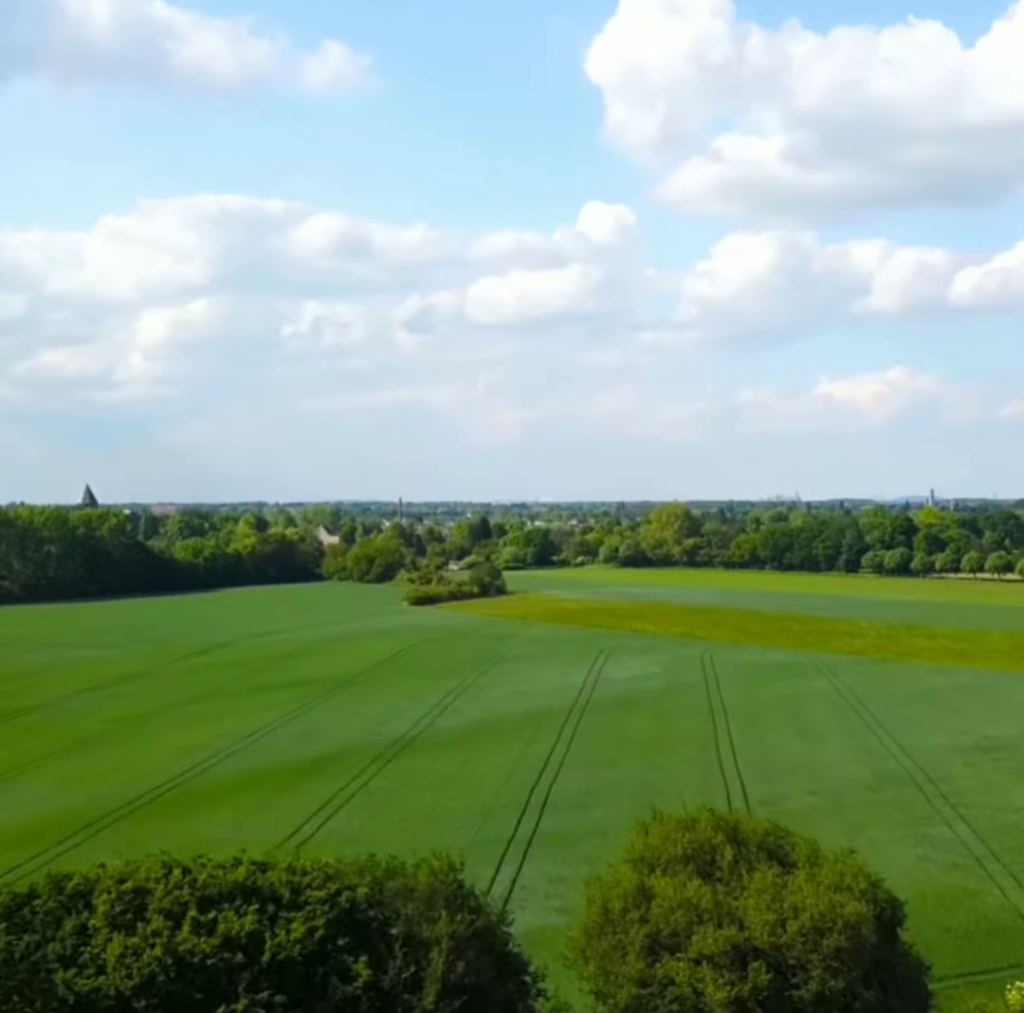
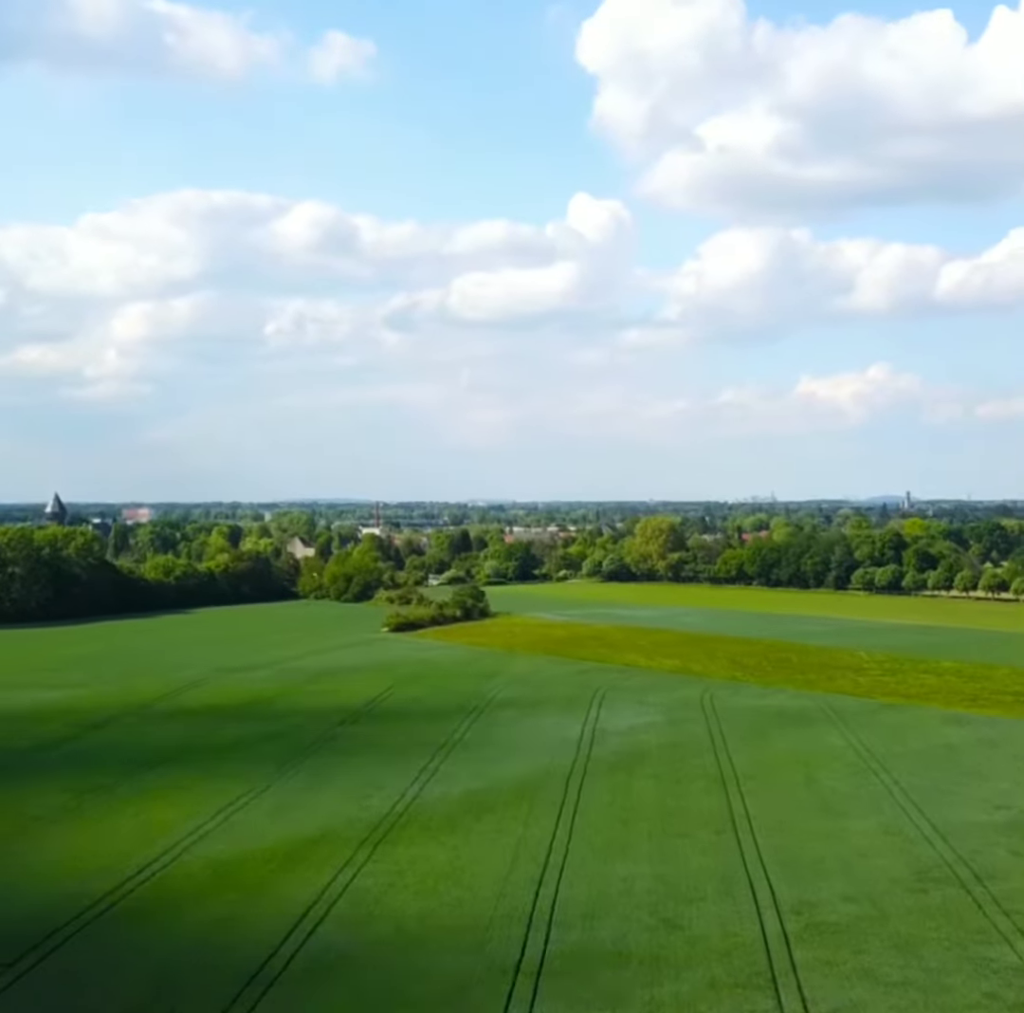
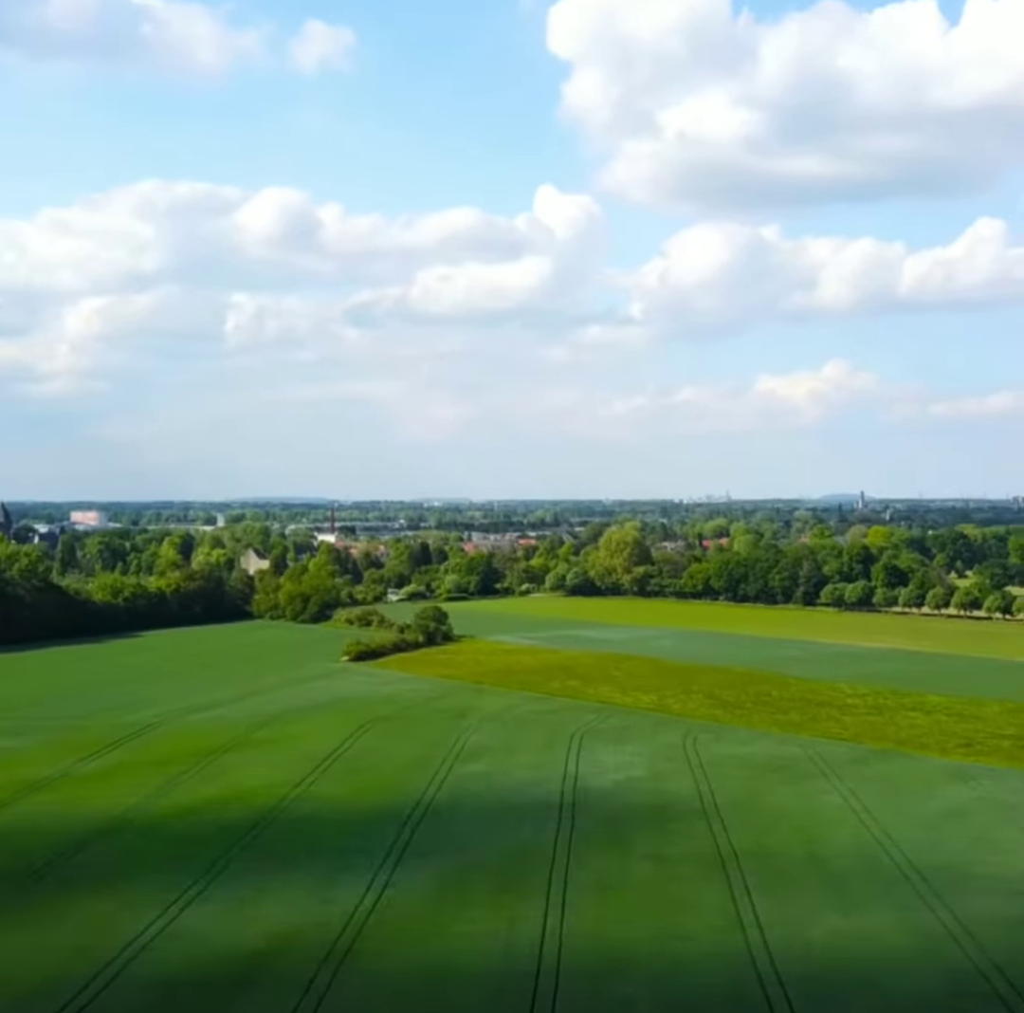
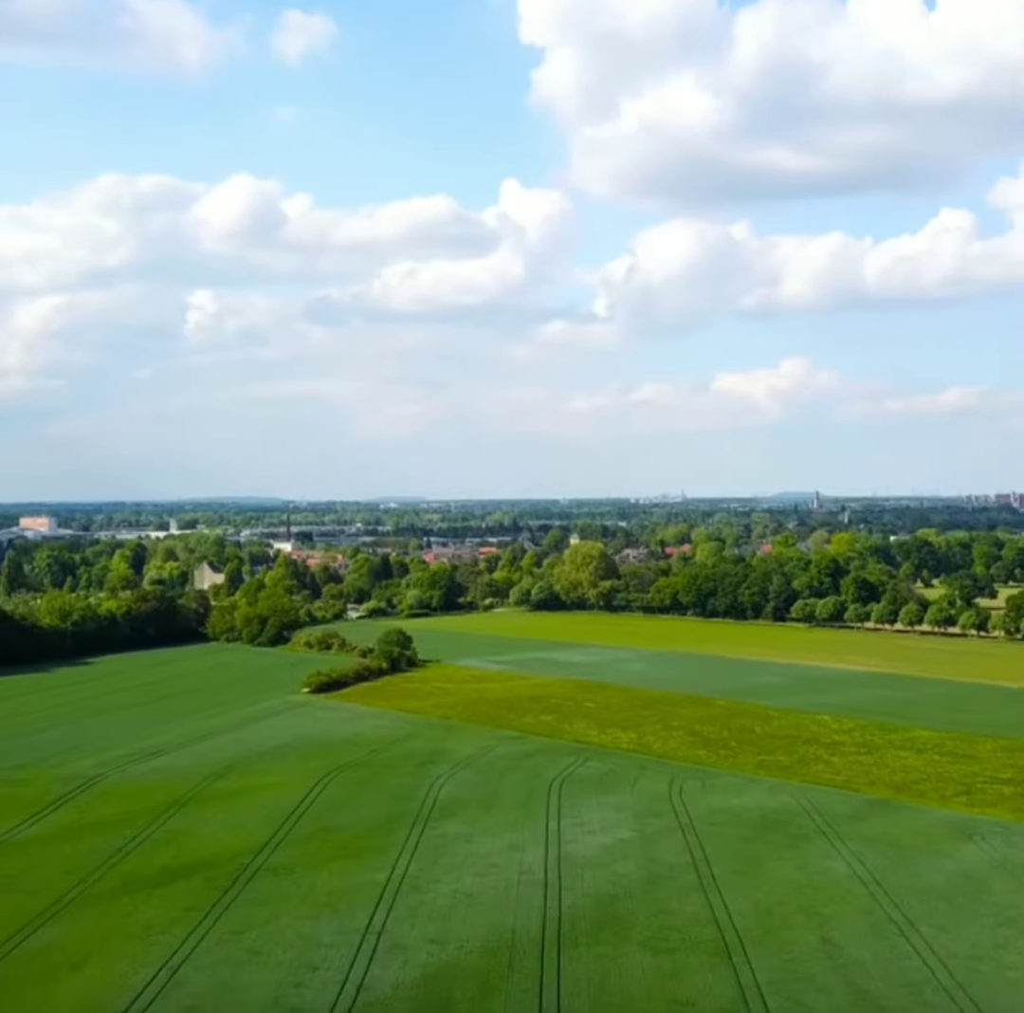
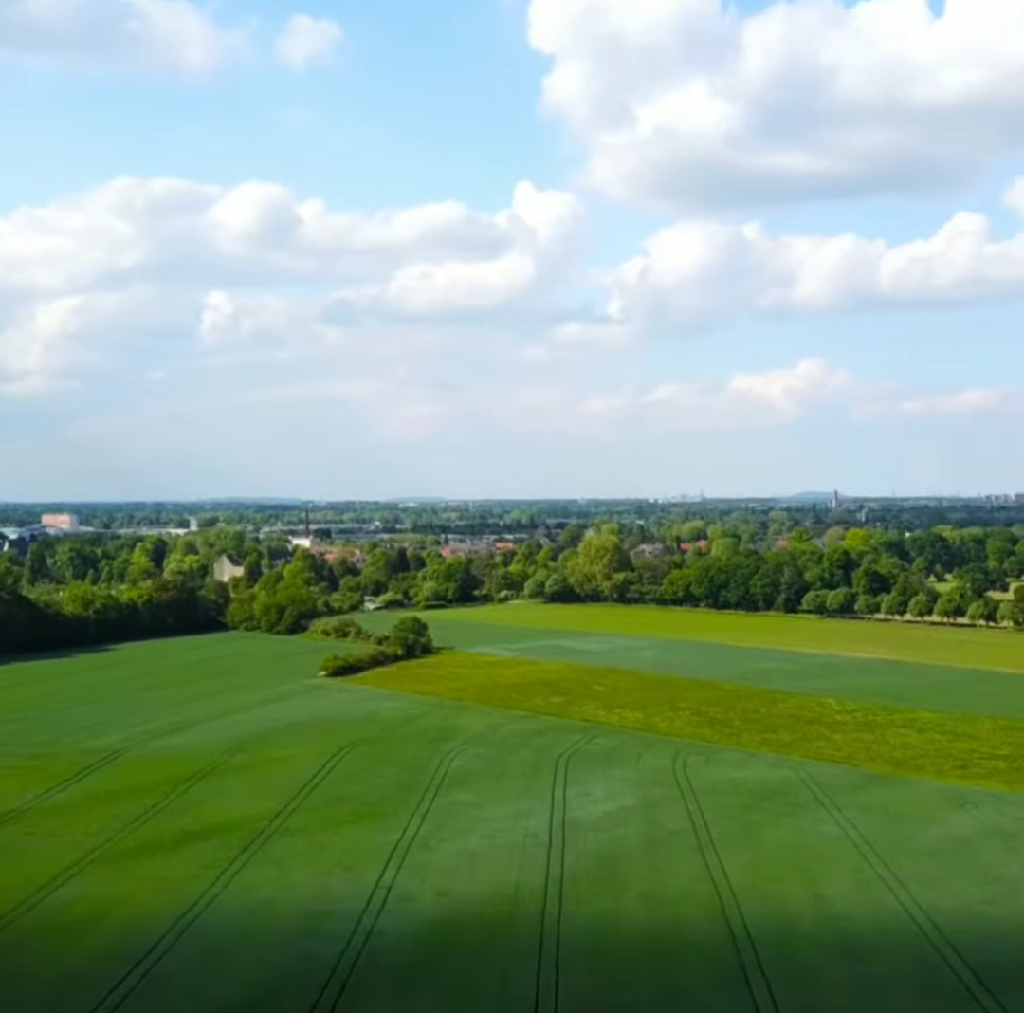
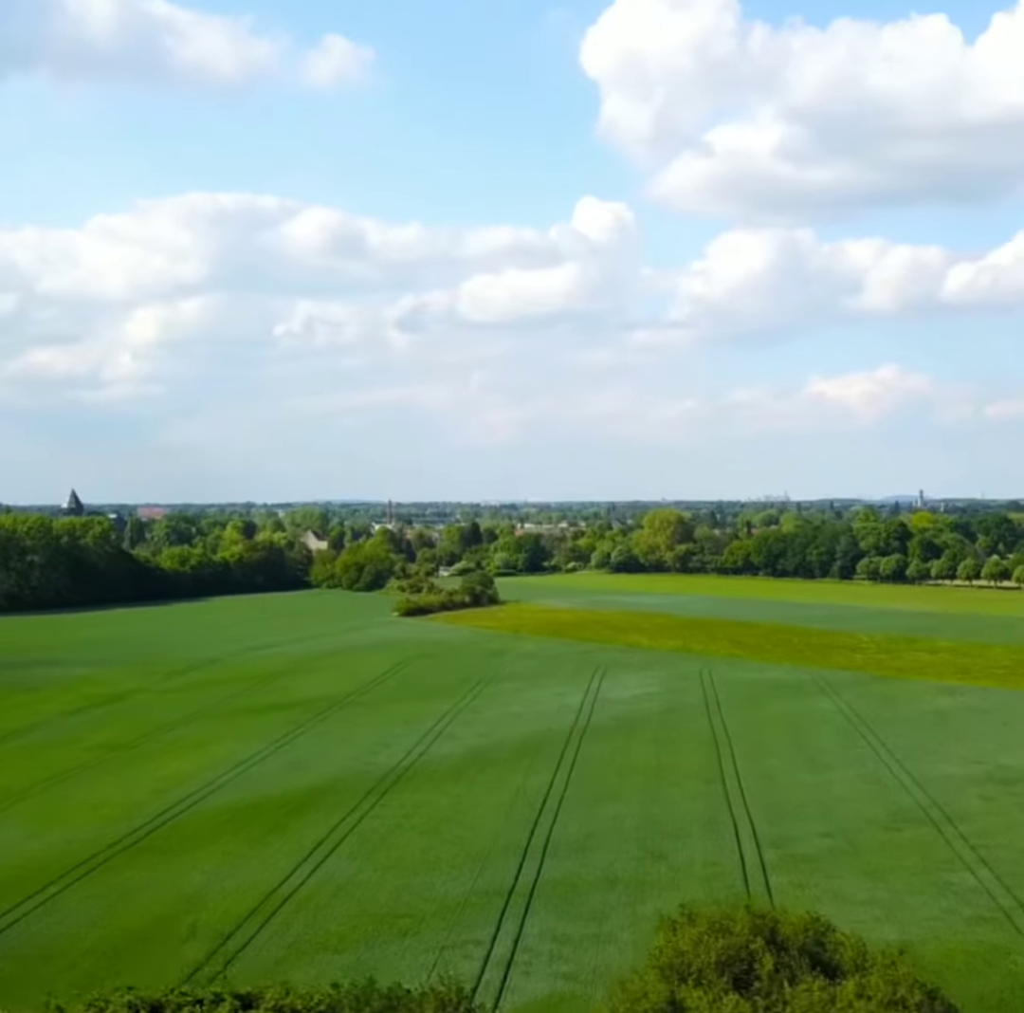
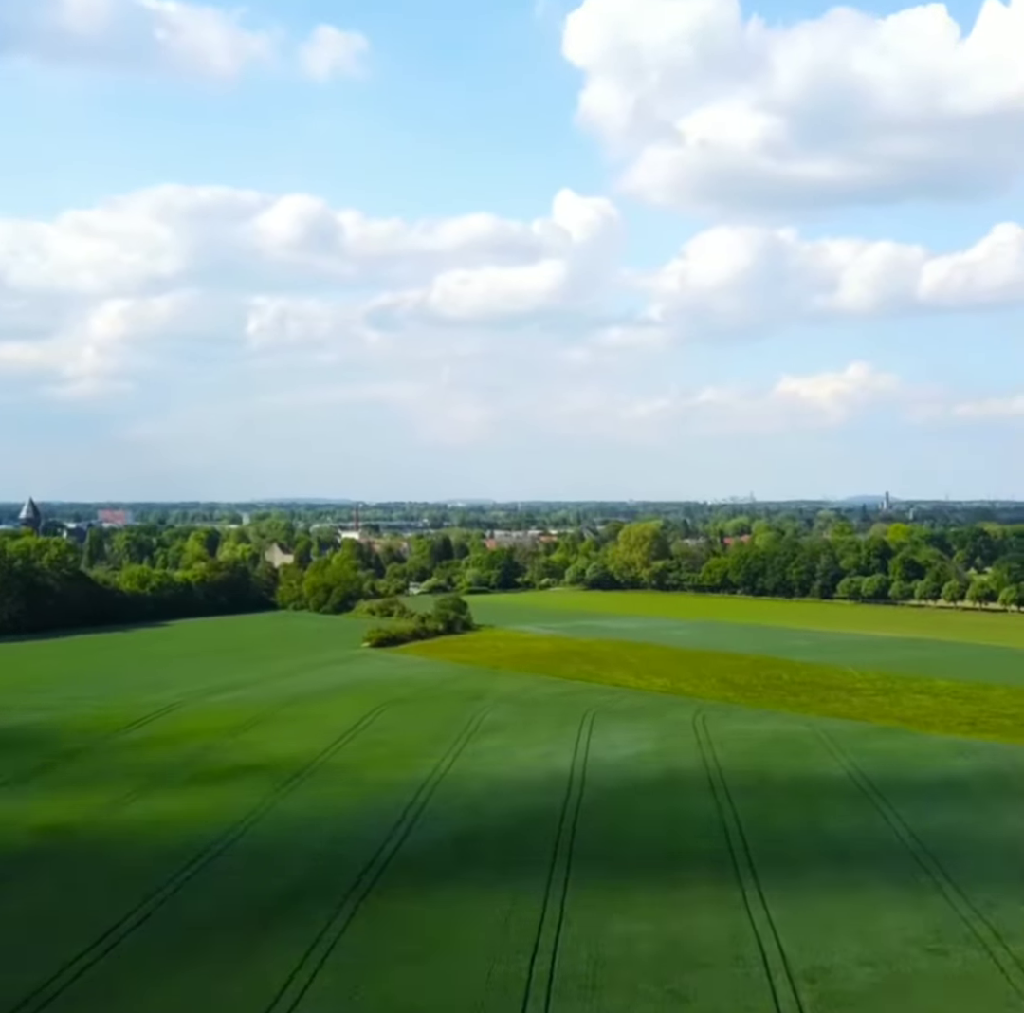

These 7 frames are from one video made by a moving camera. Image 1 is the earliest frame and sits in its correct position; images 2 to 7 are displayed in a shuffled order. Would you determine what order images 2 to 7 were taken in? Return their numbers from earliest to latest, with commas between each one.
6, 2, 7, 3, 5, 4
